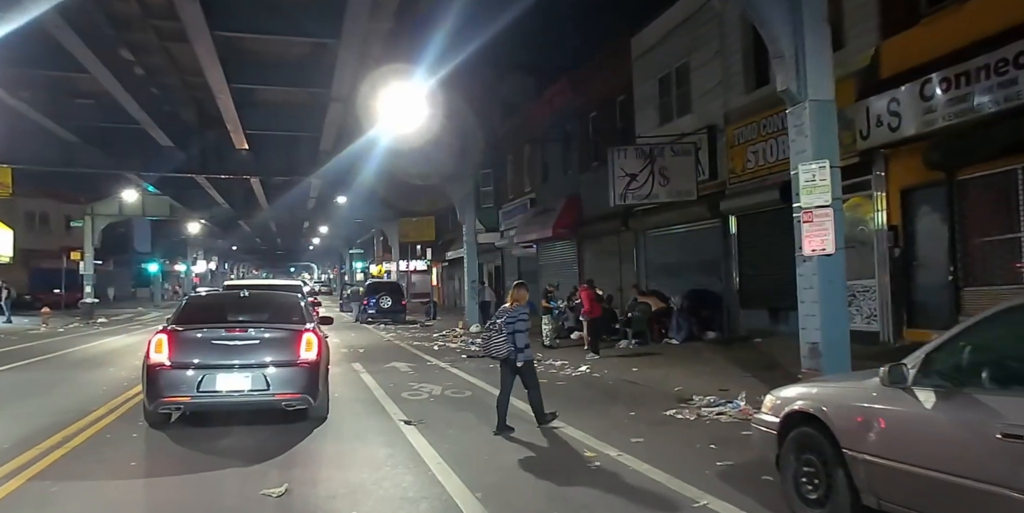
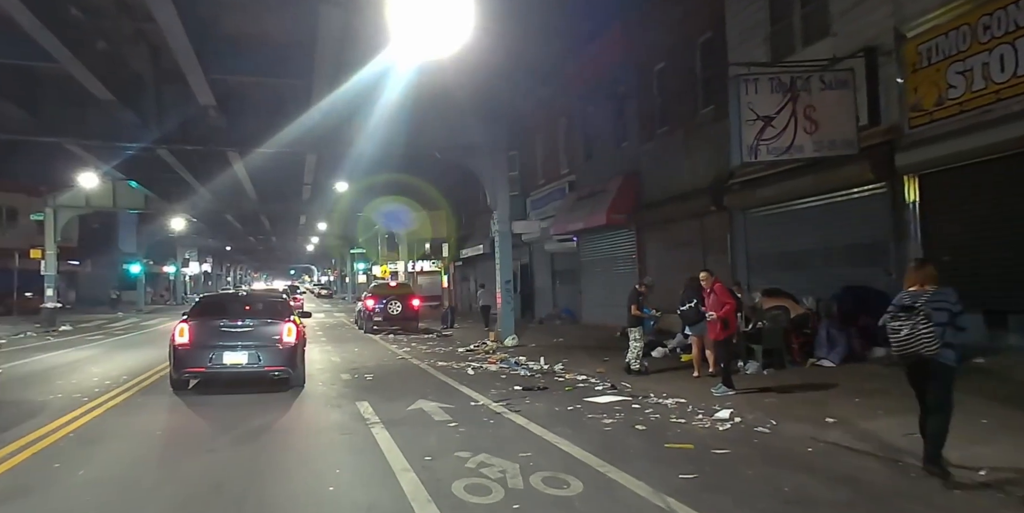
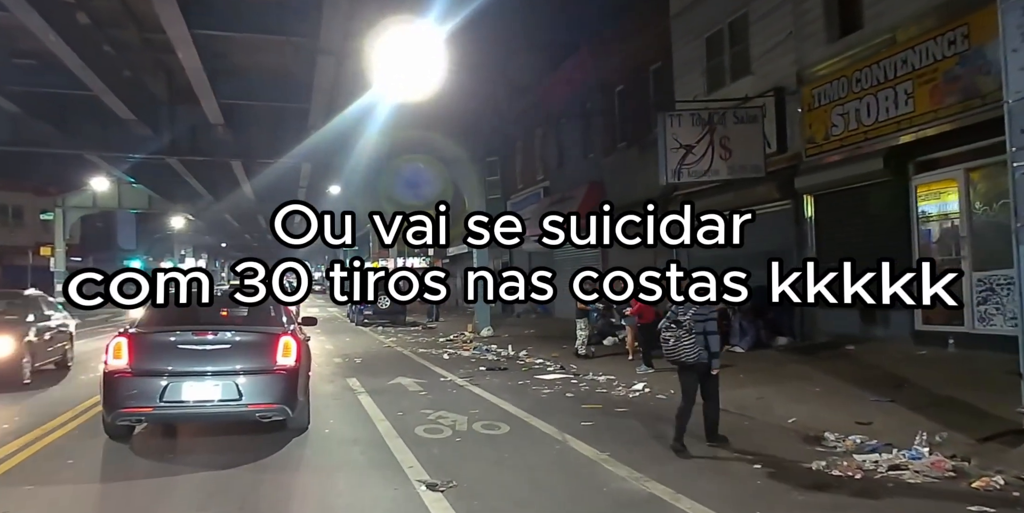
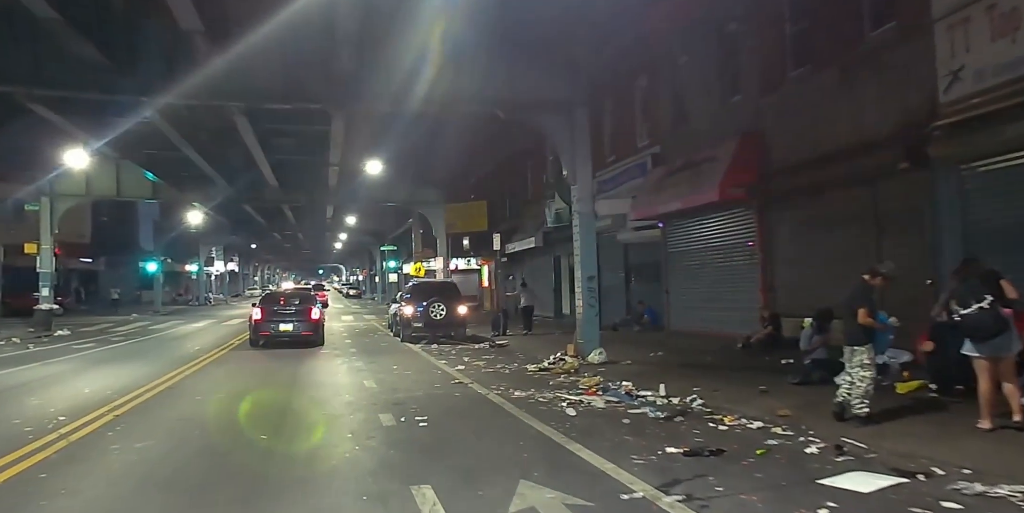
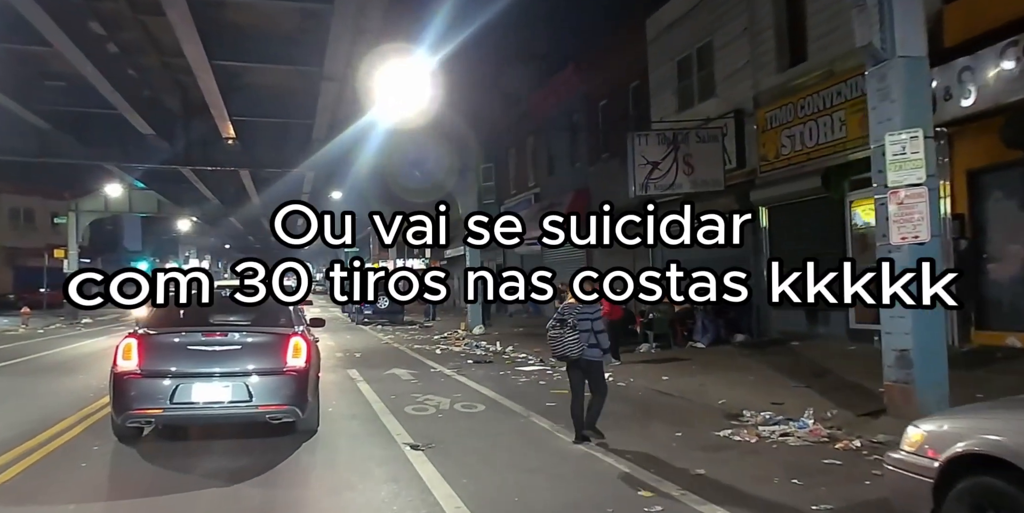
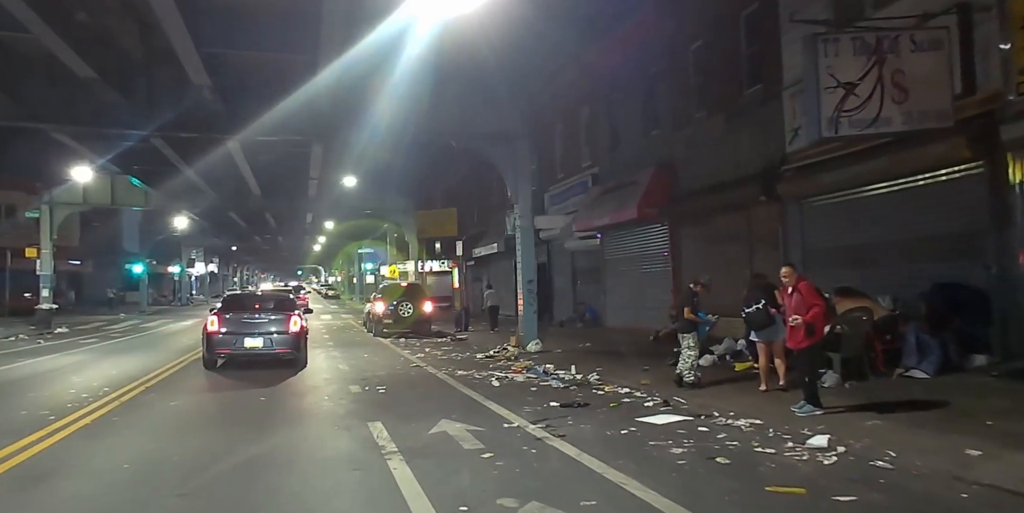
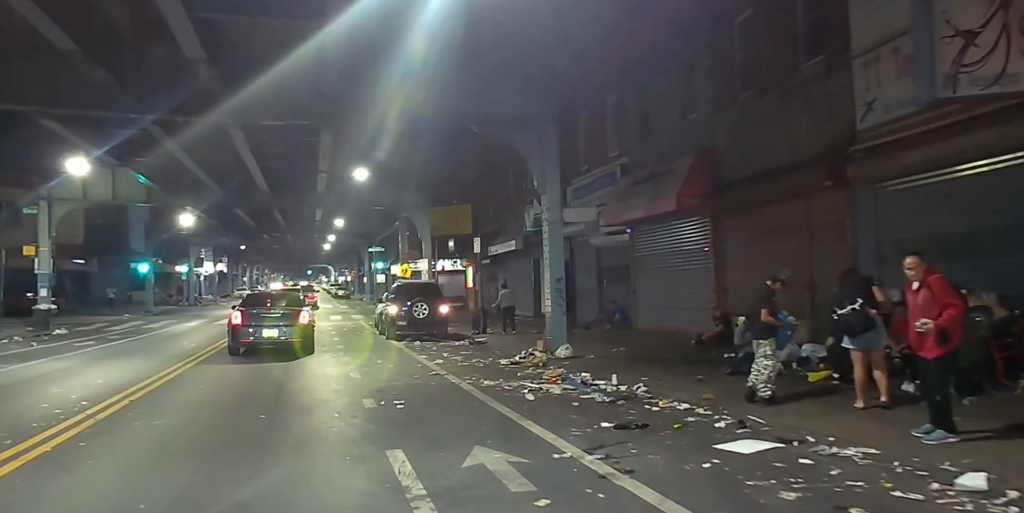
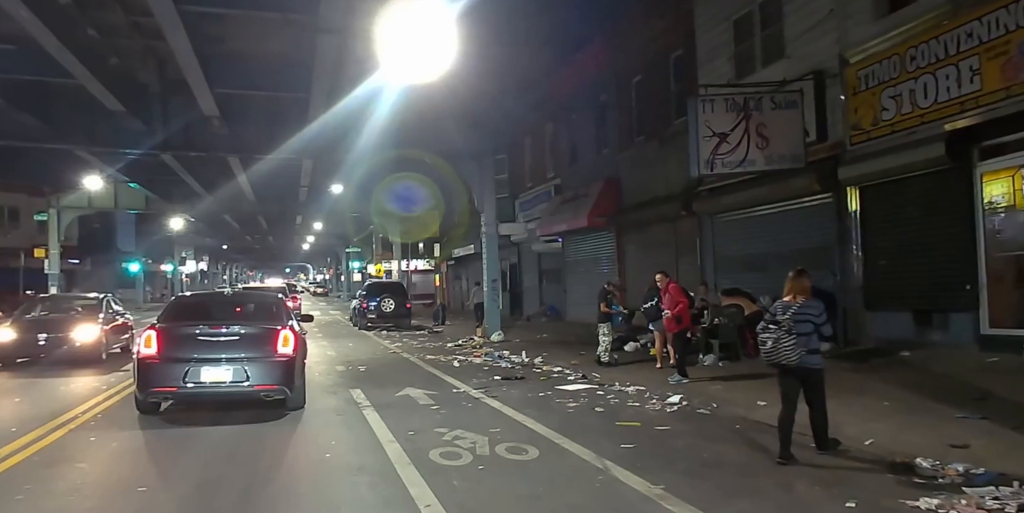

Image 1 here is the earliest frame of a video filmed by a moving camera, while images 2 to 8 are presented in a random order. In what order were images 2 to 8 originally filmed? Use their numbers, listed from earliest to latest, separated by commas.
5, 3, 8, 2, 6, 7, 4
